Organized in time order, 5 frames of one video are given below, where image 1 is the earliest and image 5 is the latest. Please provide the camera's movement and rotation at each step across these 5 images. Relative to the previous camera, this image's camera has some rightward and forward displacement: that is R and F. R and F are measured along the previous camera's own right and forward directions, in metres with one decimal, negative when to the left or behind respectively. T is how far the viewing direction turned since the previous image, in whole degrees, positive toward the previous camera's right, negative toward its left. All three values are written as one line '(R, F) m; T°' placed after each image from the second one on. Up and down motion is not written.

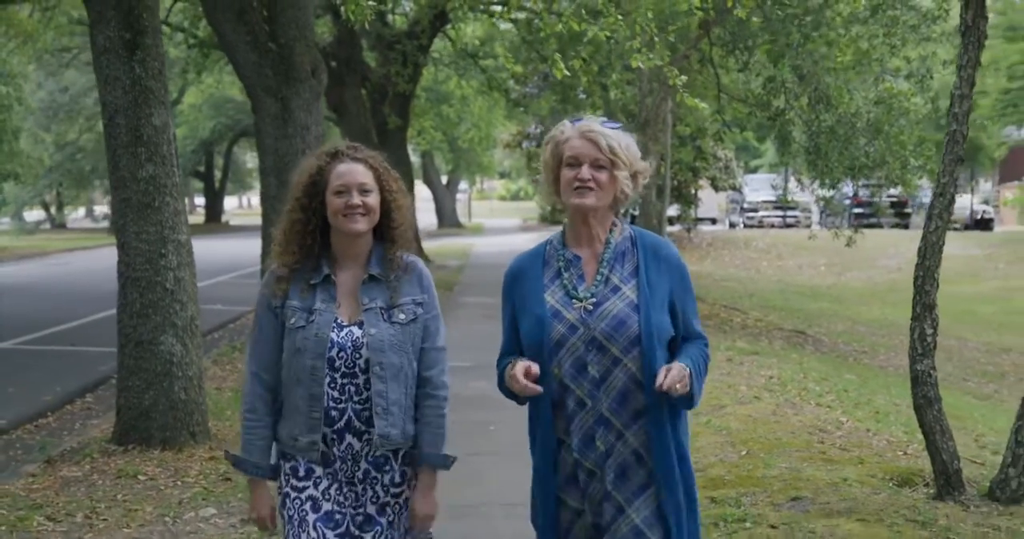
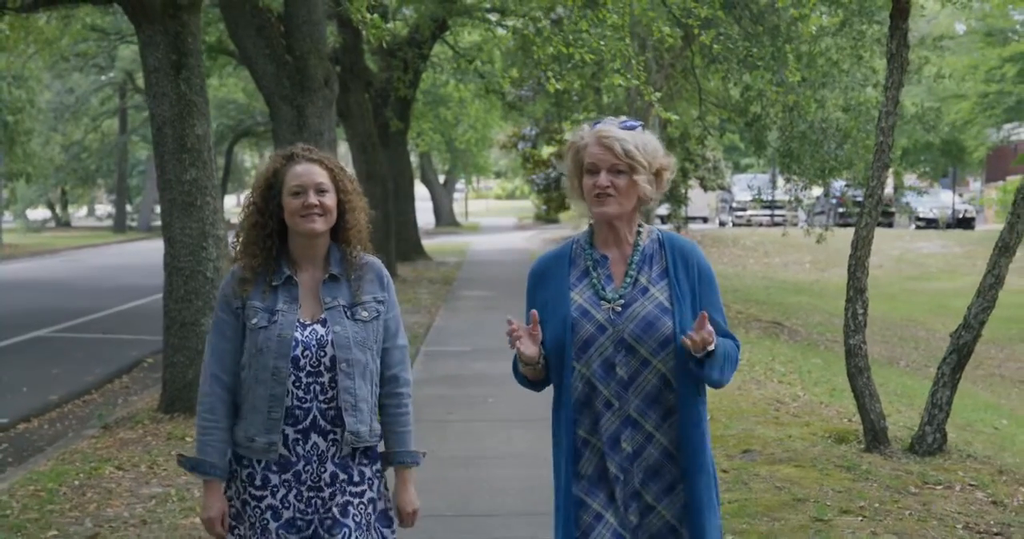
(0.0, -1.3) m; 0°
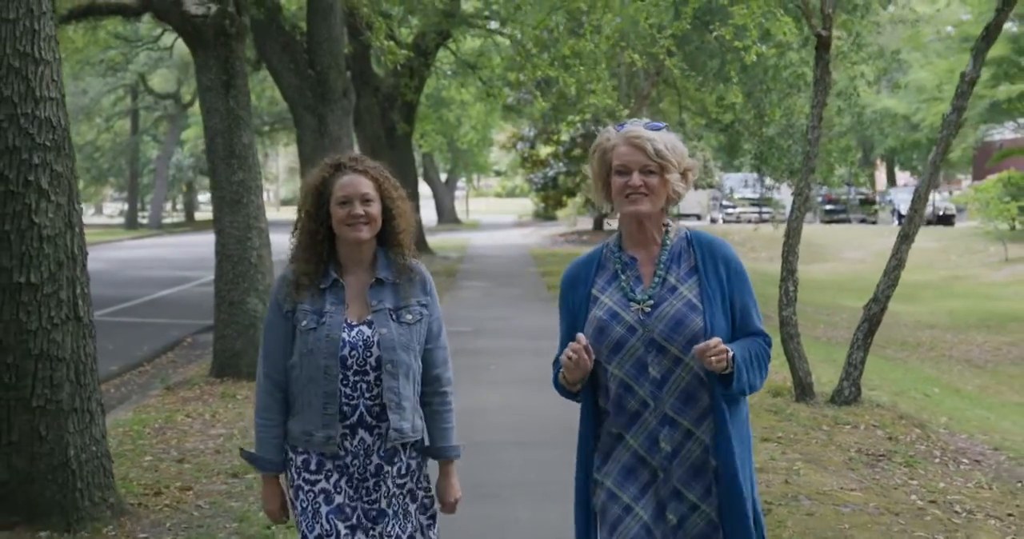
(0.0, -1.8) m; 0°
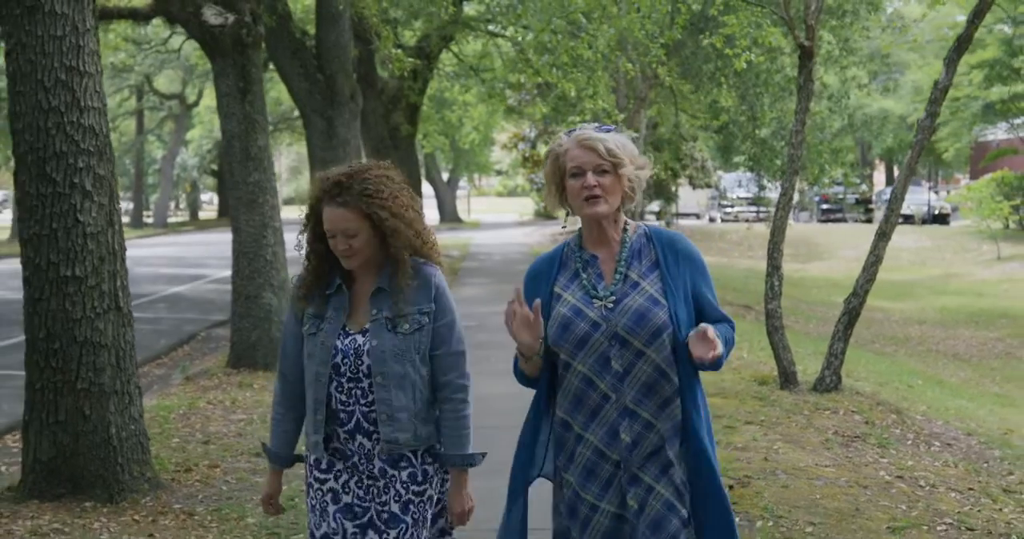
(0.0, -0.6) m; 0°
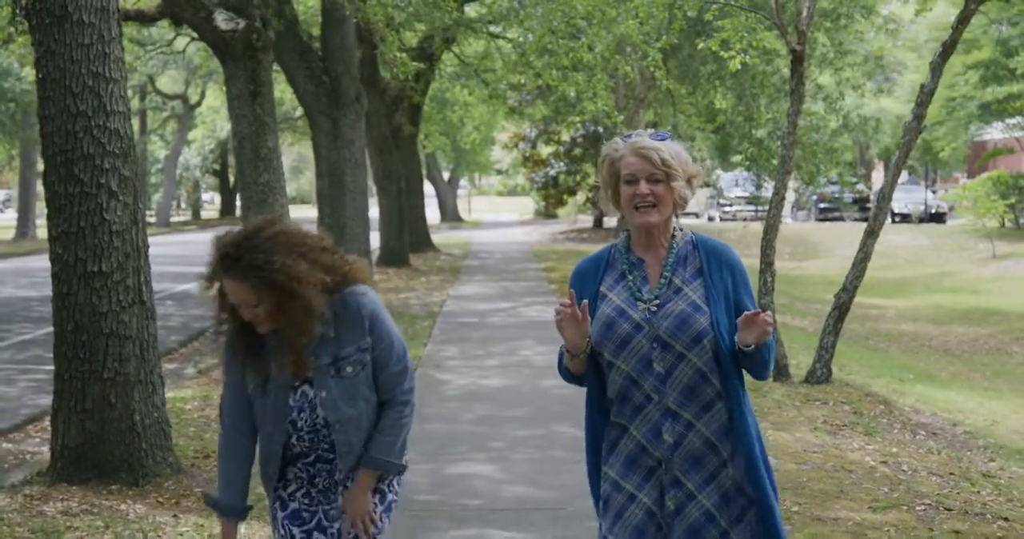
(0.0, -0.4) m; 0°
